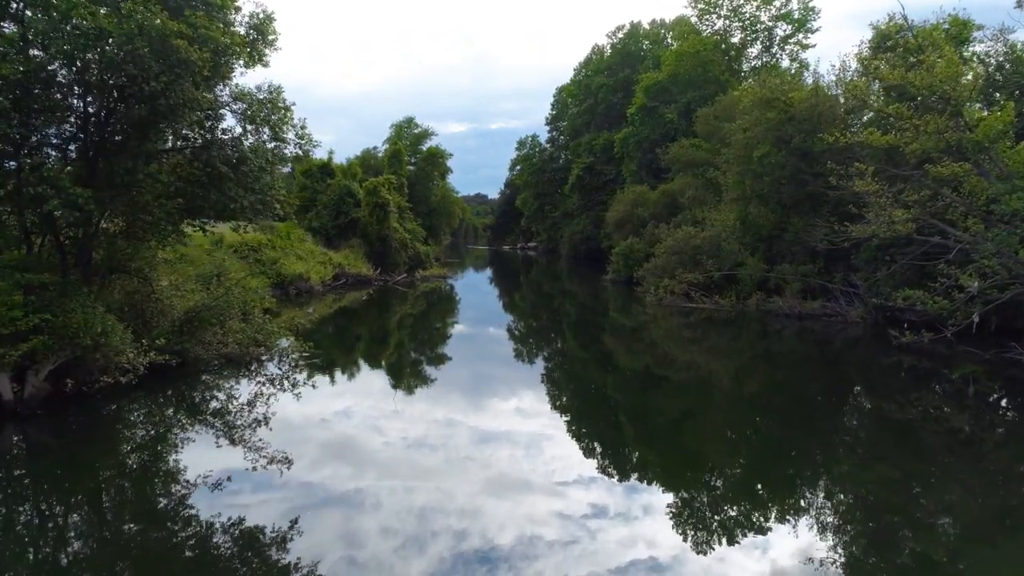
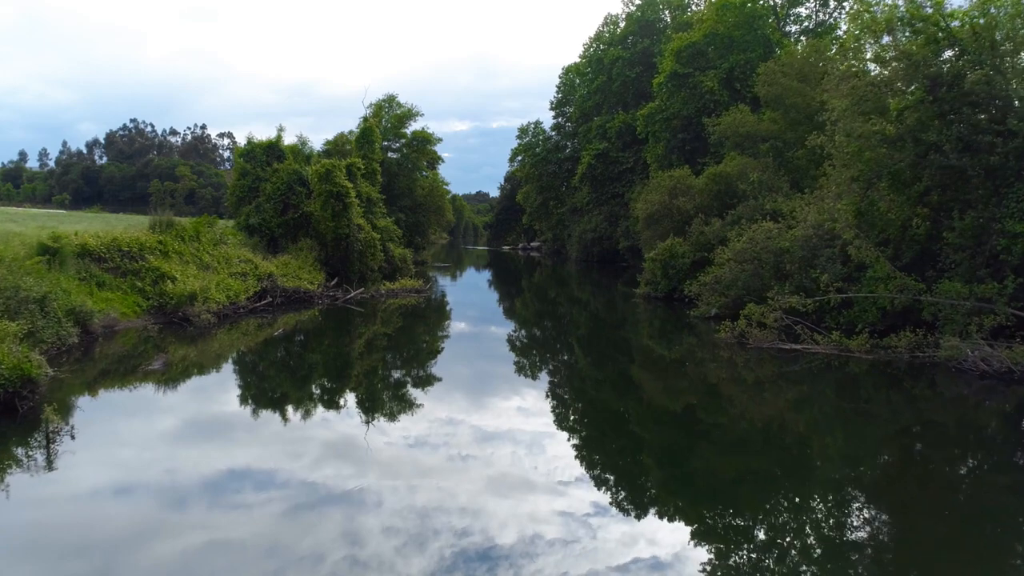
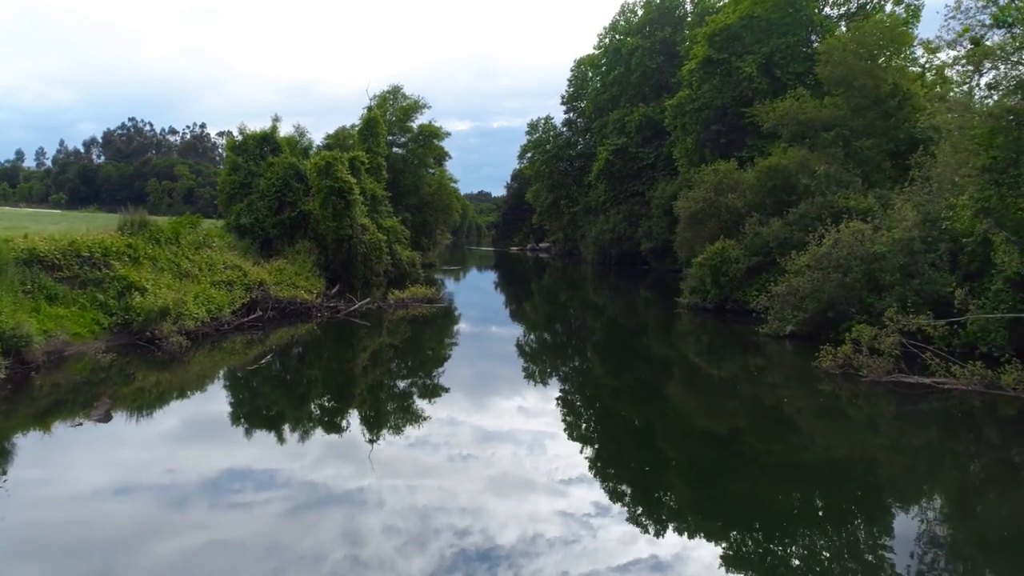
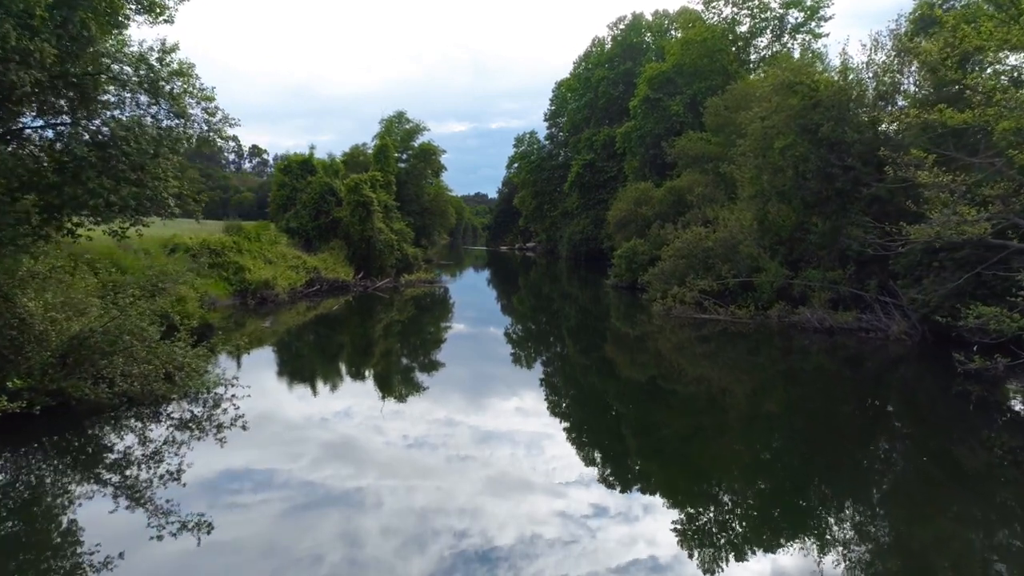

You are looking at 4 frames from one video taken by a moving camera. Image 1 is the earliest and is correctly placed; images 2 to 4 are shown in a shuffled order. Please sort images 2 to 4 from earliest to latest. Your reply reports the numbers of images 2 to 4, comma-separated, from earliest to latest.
4, 2, 3
